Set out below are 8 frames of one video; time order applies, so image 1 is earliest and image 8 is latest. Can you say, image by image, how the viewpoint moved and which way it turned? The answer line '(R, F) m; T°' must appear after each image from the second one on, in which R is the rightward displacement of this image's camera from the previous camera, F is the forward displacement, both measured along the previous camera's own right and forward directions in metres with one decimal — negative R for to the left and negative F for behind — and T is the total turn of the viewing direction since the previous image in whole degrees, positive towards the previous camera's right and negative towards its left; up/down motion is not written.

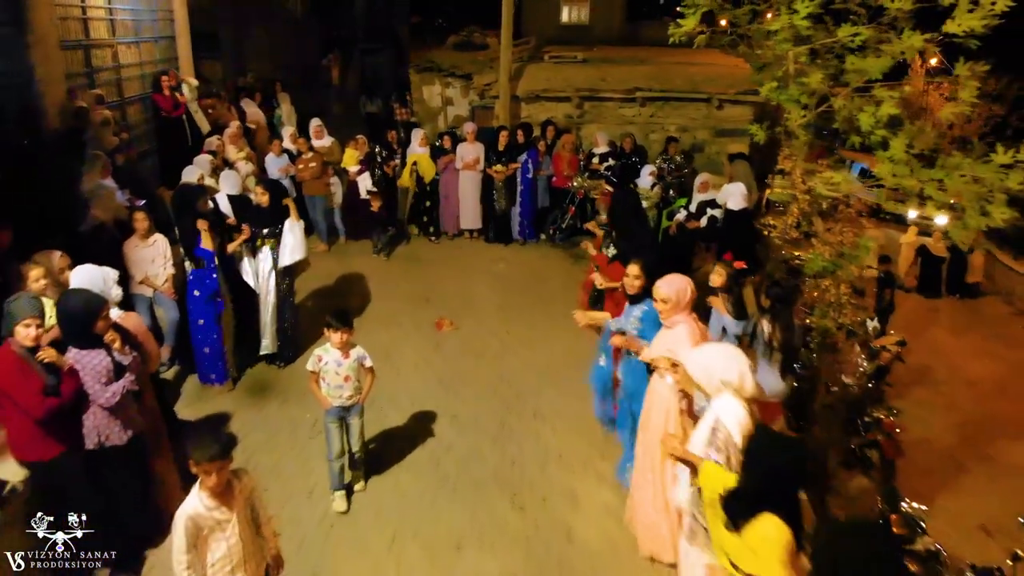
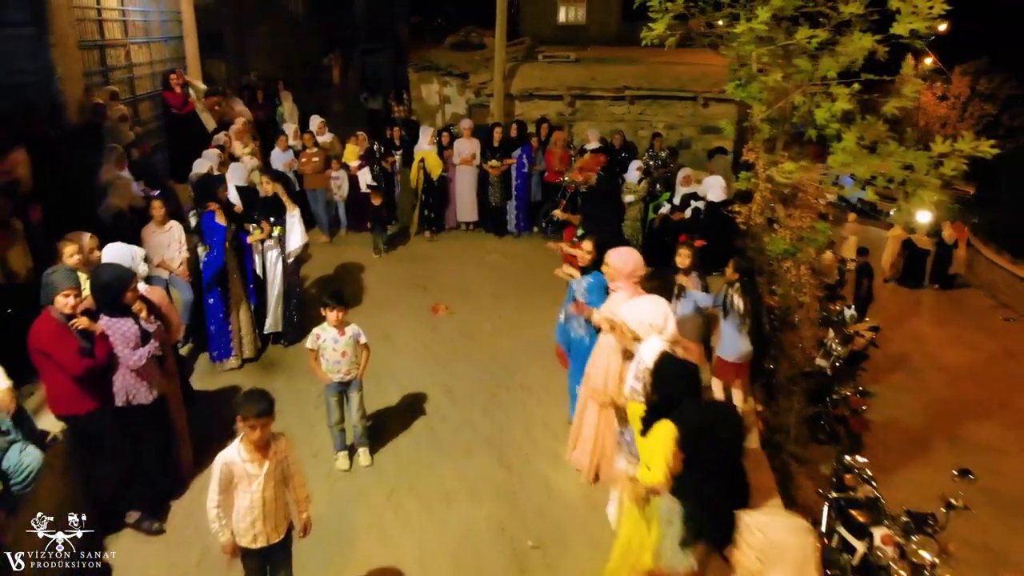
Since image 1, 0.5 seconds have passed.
(+0.1, -0.5) m; 0°
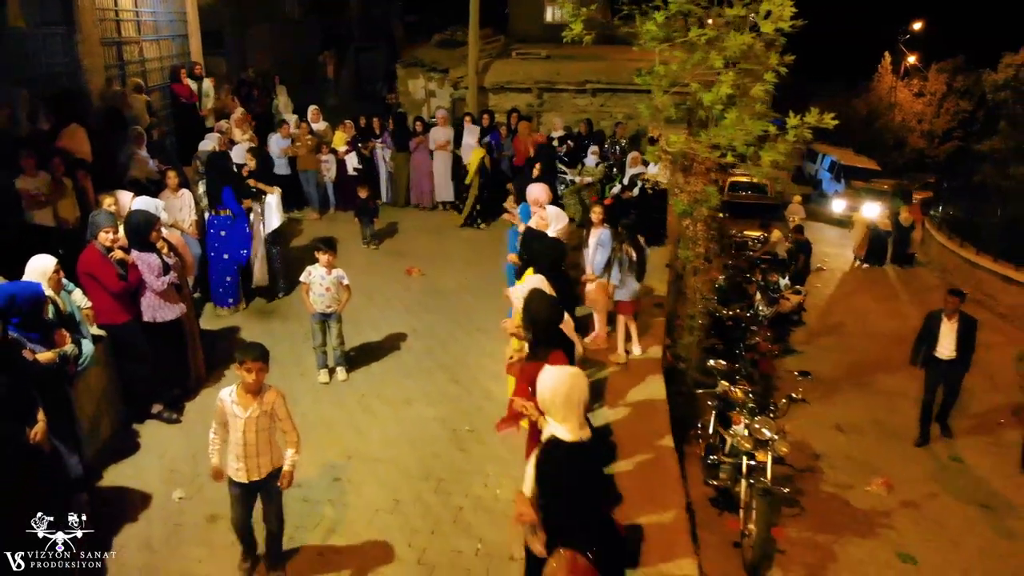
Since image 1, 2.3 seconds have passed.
(+0.4, -1.4) m; 0°
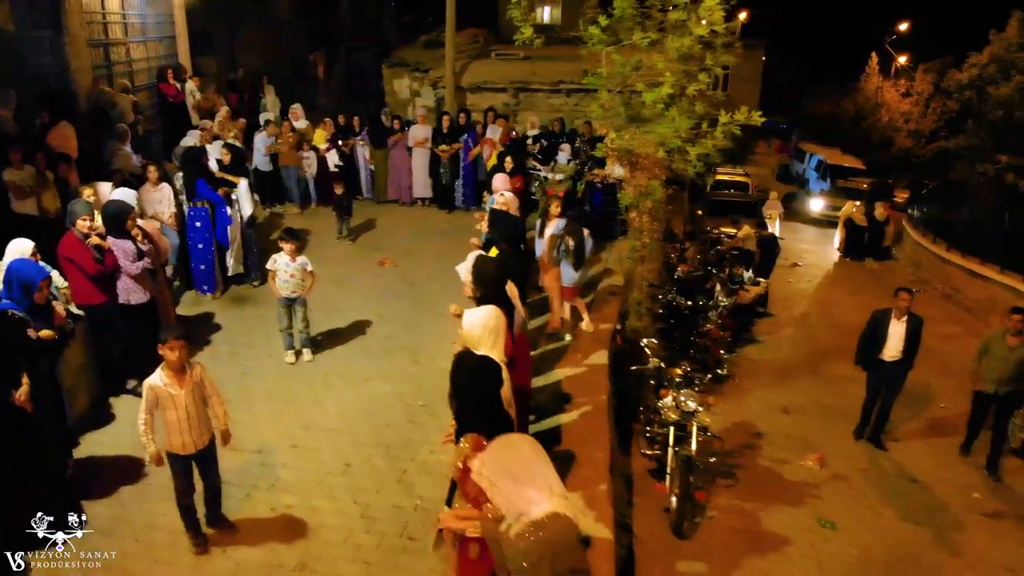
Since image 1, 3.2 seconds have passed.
(+0.3, -0.5) m; 0°
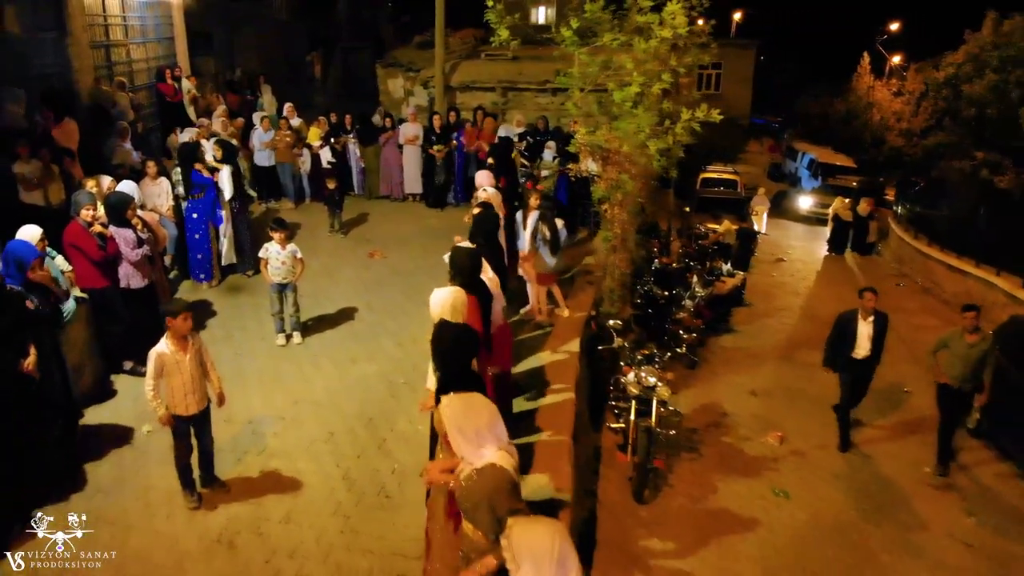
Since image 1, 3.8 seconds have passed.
(+0.2, -0.5) m; 0°
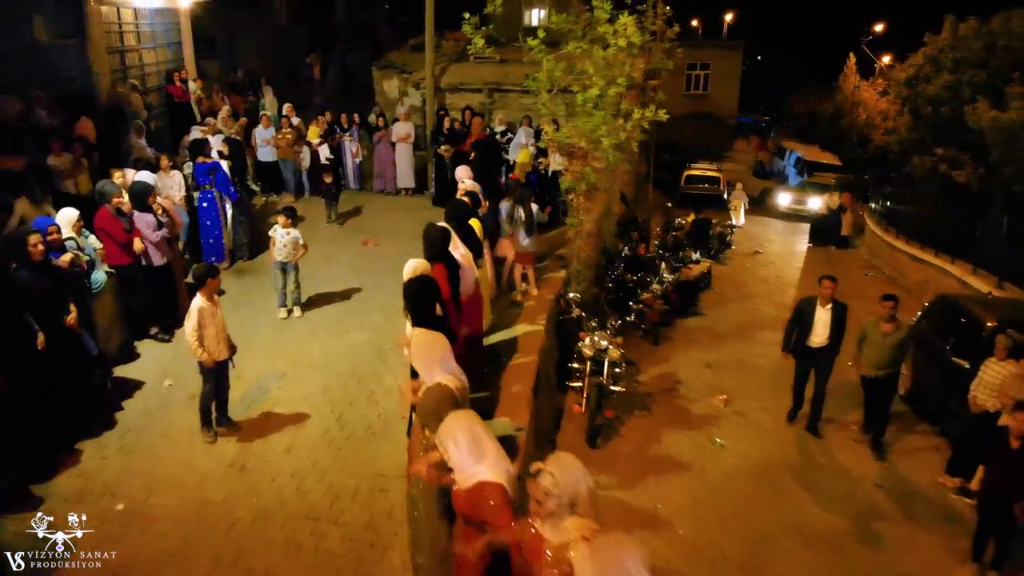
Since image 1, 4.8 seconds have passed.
(+0.2, -1.0) m; 0°
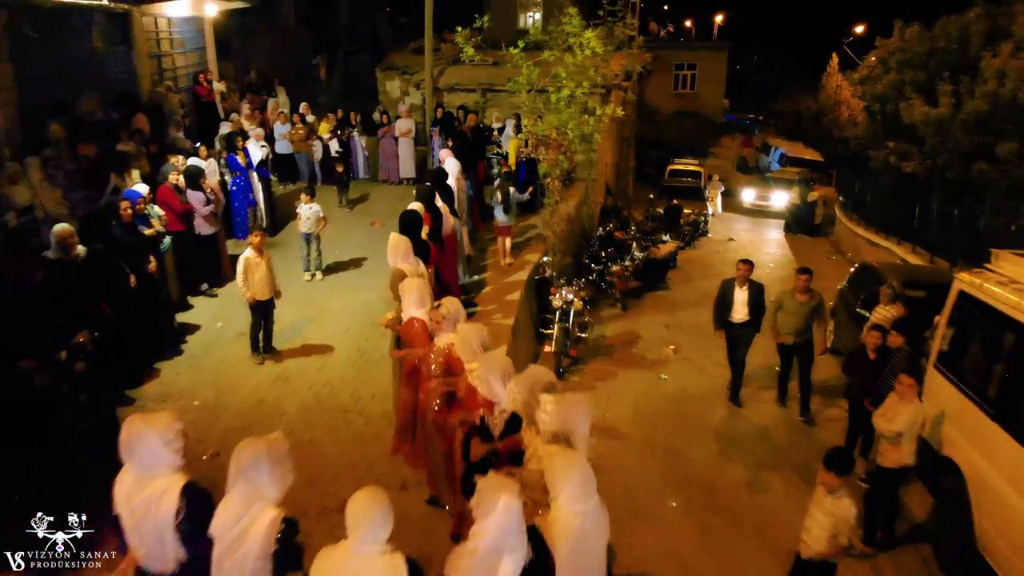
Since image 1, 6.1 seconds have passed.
(+0.2, -1.8) m; 0°
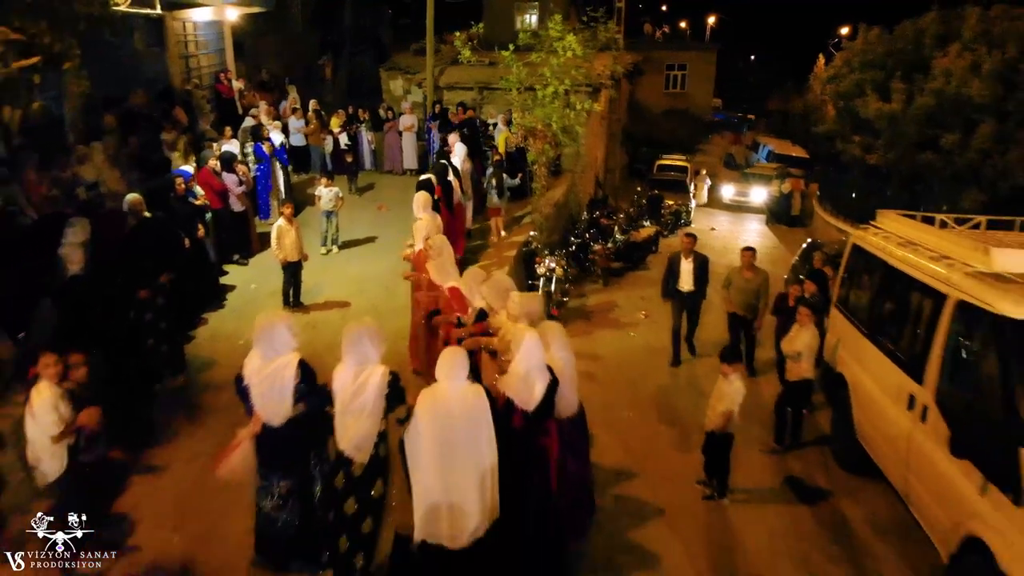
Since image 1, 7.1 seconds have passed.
(+0.1, -1.6) m; 0°
